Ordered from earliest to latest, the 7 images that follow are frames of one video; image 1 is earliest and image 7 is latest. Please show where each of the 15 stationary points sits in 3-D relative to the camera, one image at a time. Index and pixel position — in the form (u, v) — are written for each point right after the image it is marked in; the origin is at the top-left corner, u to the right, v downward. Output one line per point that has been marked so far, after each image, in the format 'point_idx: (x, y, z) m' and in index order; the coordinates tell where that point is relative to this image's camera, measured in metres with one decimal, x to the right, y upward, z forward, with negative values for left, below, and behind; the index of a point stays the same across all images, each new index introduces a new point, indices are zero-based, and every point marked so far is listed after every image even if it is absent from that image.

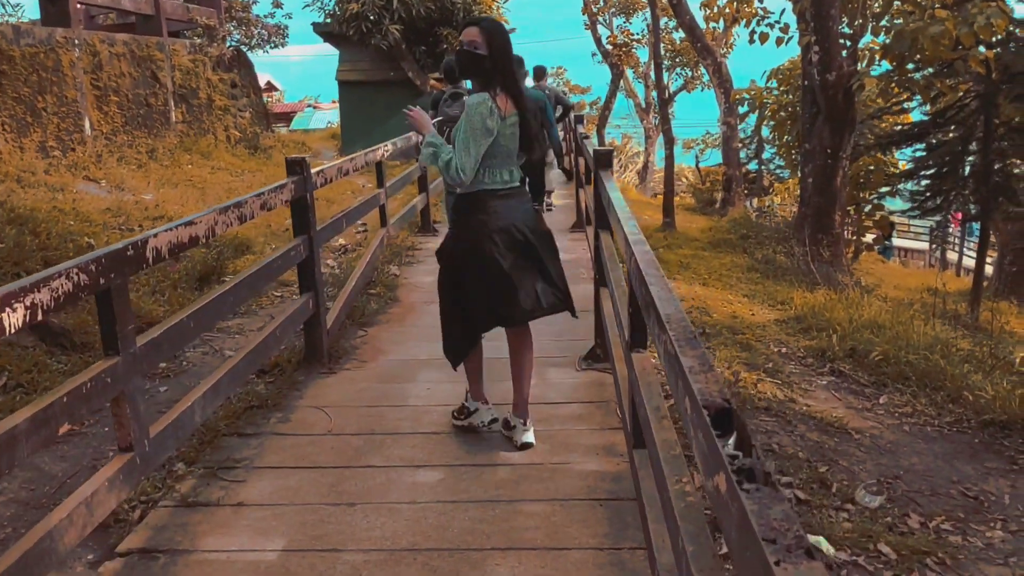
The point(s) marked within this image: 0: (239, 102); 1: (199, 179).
0: (-3.2, +2.2, +11.5) m
1: (-2.6, +0.9, +8.1) m
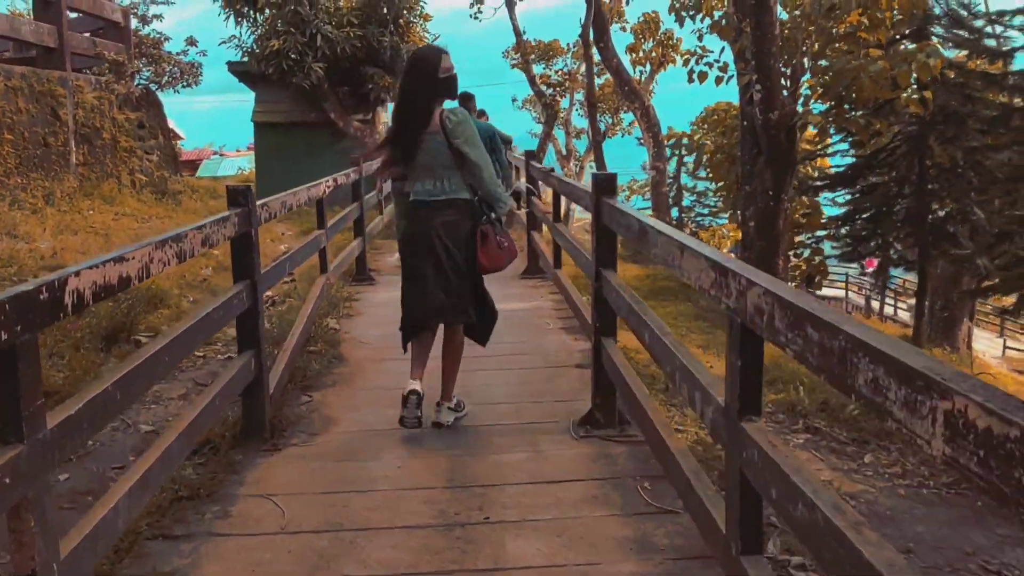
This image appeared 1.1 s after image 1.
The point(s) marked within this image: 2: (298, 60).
0: (-4.0, +1.6, +10.6) m
1: (-3.0, +0.5, +7.3) m
2: (-2.5, +2.7, +11.5) m
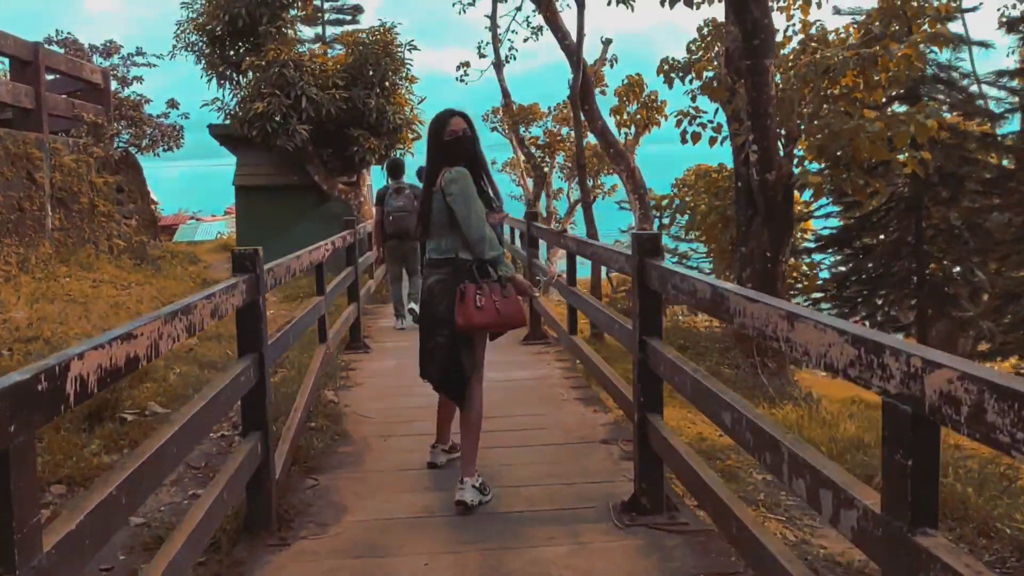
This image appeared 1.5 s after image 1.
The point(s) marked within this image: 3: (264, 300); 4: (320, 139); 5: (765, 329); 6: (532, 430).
0: (-4.1, +0.8, +10.3) m
1: (-3.0, 0.0, +6.9) m
2: (-2.6, +1.9, +11.2) m
3: (-0.7, 0.0, +2.9) m
4: (-2.4, +1.8, +11.9) m
5: (+0.5, -0.1, +1.8) m
6: (+0.1, -0.6, +4.2) m
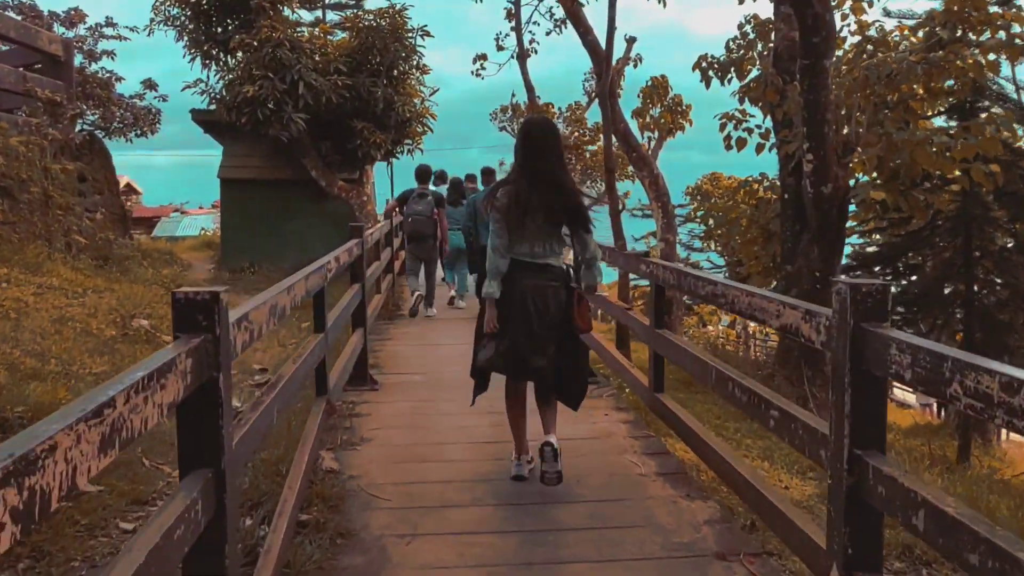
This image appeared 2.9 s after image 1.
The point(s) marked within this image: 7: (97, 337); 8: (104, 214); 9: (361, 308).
0: (-3.9, +0.8, +9.1) m
1: (-2.8, -0.1, +5.7) m
2: (-2.4, +1.8, +10.0) m
3: (-0.5, -0.2, +1.7) m
4: (-2.1, +1.7, +10.8) m
5: (+0.7, -0.2, +0.7) m
6: (+0.3, -0.7, +3.1) m
7: (-2.4, -0.3, +5.7) m
8: (-3.9, +0.7, +9.4) m
9: (-0.8, -0.1, +5.1) m
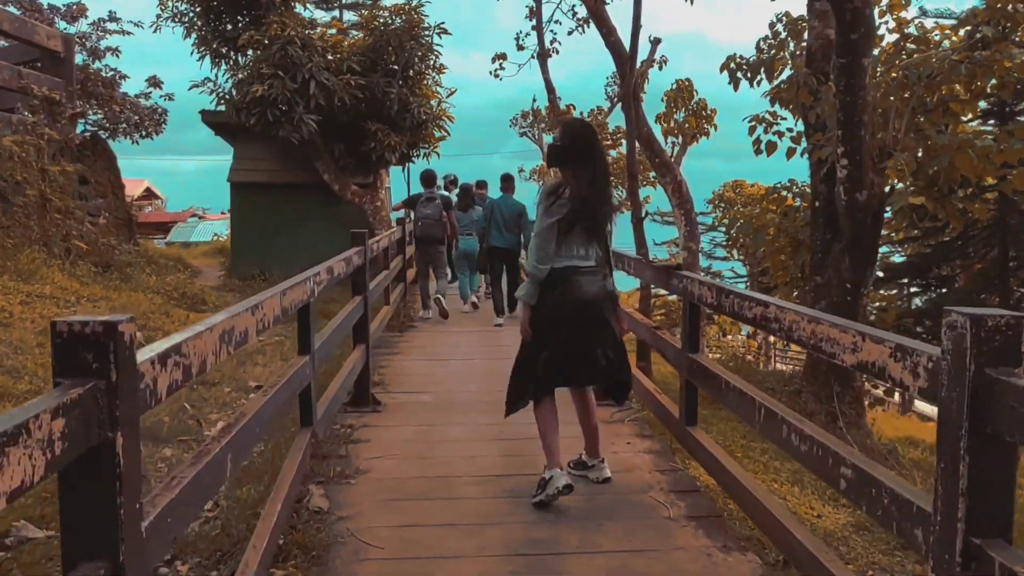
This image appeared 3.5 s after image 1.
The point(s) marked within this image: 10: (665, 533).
0: (-3.7, +0.7, +8.7) m
1: (-2.7, -0.1, +5.3) m
2: (-2.2, +1.7, +9.7) m
3: (-0.5, -0.2, +1.3) m
4: (-1.9, +1.6, +10.4) m
5: (+0.7, -0.3, +0.2) m
6: (+0.3, -0.8, +2.6) m
7: (-2.3, -0.3, +5.3) m
8: (-3.7, +0.6, +9.0) m
9: (-0.7, -0.2, +4.7) m
10: (+0.4, -0.8, +3.0) m
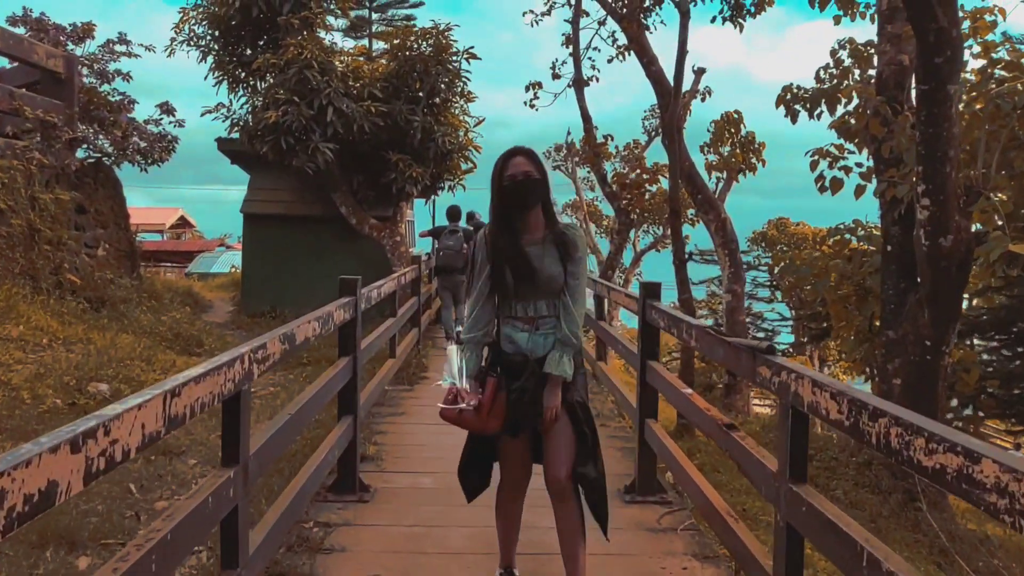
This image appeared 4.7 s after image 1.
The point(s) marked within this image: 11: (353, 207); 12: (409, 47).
0: (-3.5, +0.4, +8.0) m
1: (-2.6, -0.3, +4.5) m
2: (-1.9, +1.4, +8.9) m
3: (-0.5, -0.3, +0.4) m
4: (-1.6, +1.2, +9.6) m
5: (+0.6, -0.4, -0.7) m
6: (+0.3, -1.0, +1.7) m
7: (-2.2, -0.6, +4.5) m
8: (-3.4, +0.3, +8.3) m
9: (-0.6, -0.4, +3.8) m
10: (+0.5, -1.0, +2.1) m
11: (-1.5, +0.8, +9.5) m
12: (-1.0, +2.3, +9.2) m
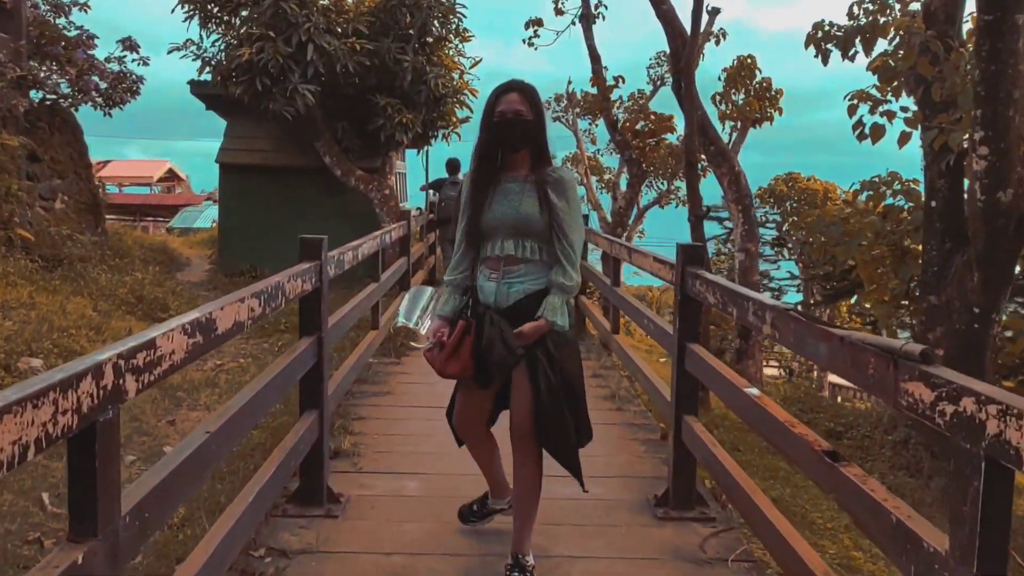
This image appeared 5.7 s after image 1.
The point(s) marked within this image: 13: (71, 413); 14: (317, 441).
0: (-3.5, +0.7, +7.2) m
1: (-2.6, -0.2, +3.8) m
2: (-1.9, +1.7, +8.1) m
3: (-0.5, -0.3, -0.3) m
4: (-1.6, +1.6, +8.8) m
5: (+0.7, -0.5, -1.4) m
6: (+0.4, -1.0, +1.0) m
7: (-2.2, -0.4, +3.8) m
8: (-3.4, +0.6, +7.5) m
9: (-0.6, -0.3, +3.1) m
10: (+0.5, -0.9, +1.4) m
11: (-1.5, +1.2, +8.7) m
12: (-1.0, +2.6, +8.4) m
13: (-0.6, -0.2, +1.3) m
14: (-0.6, -0.5, +3.0) m
